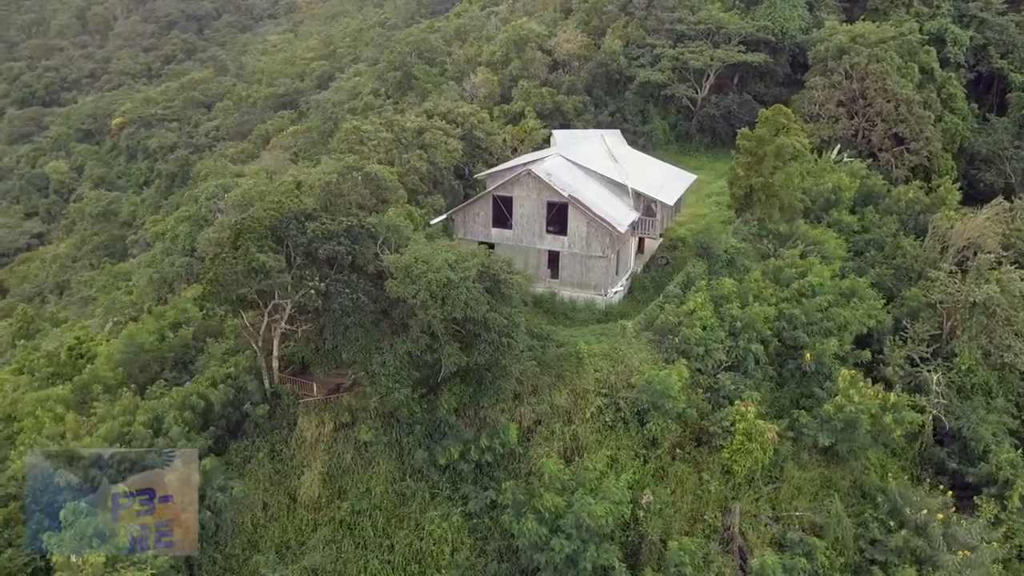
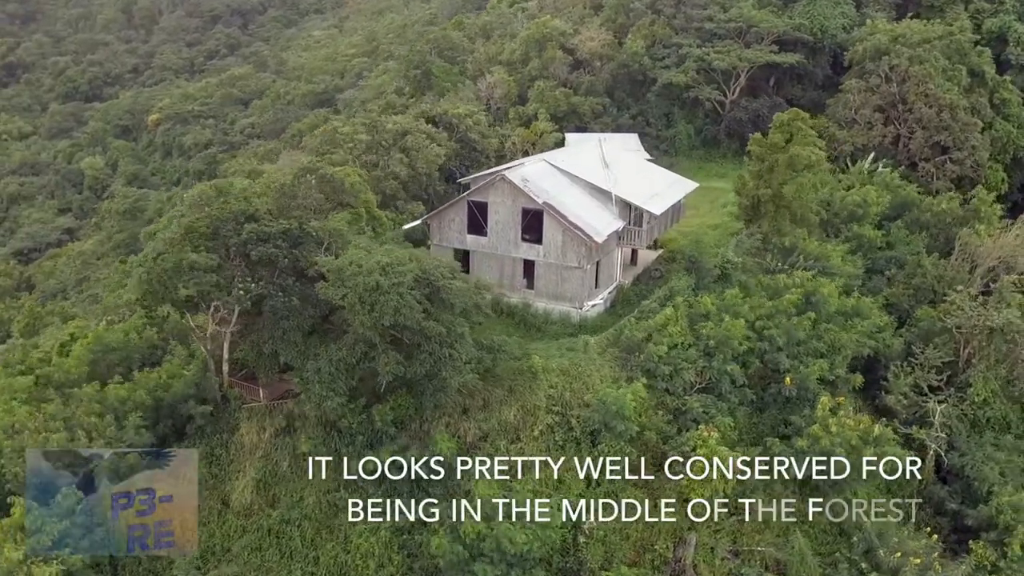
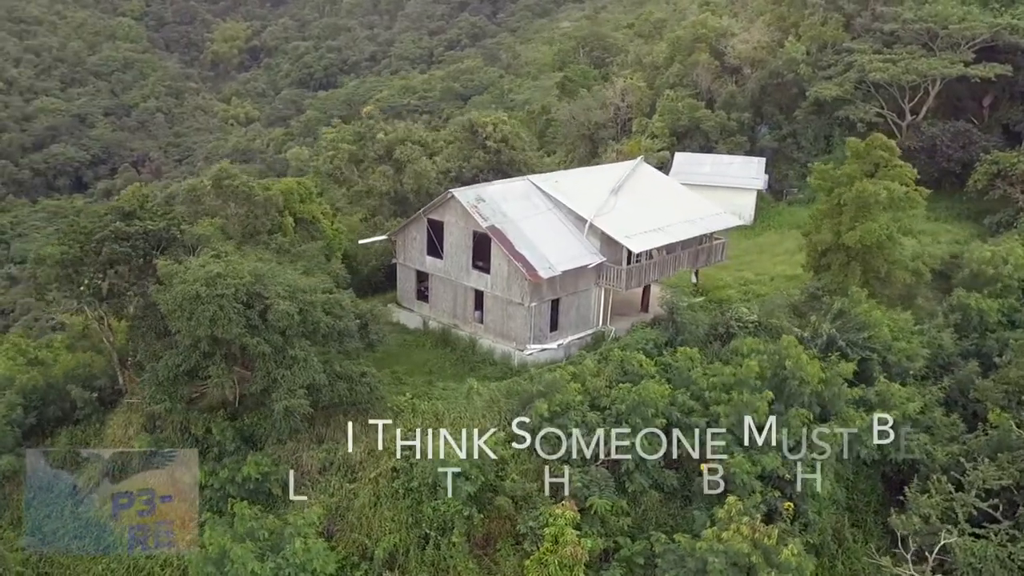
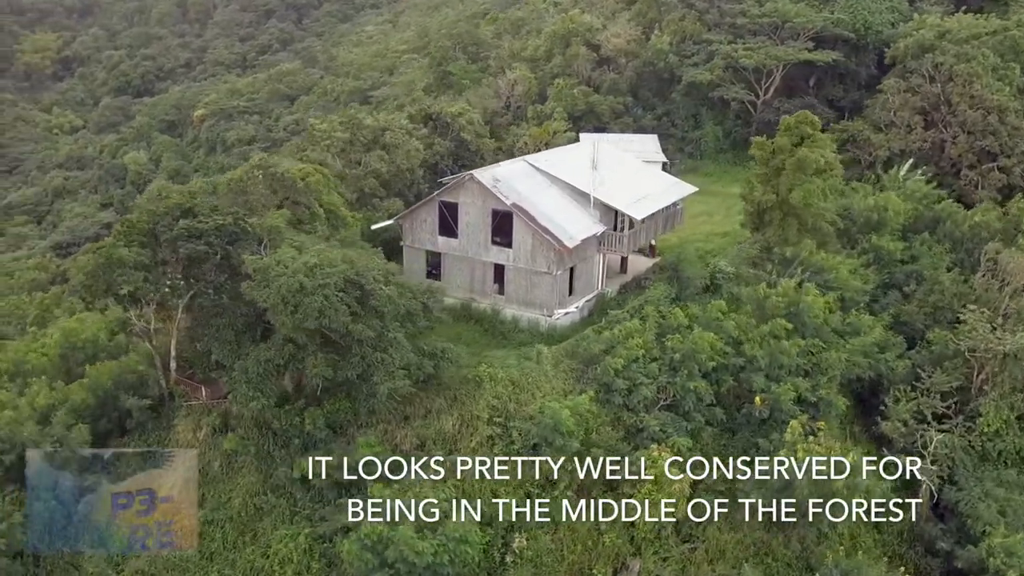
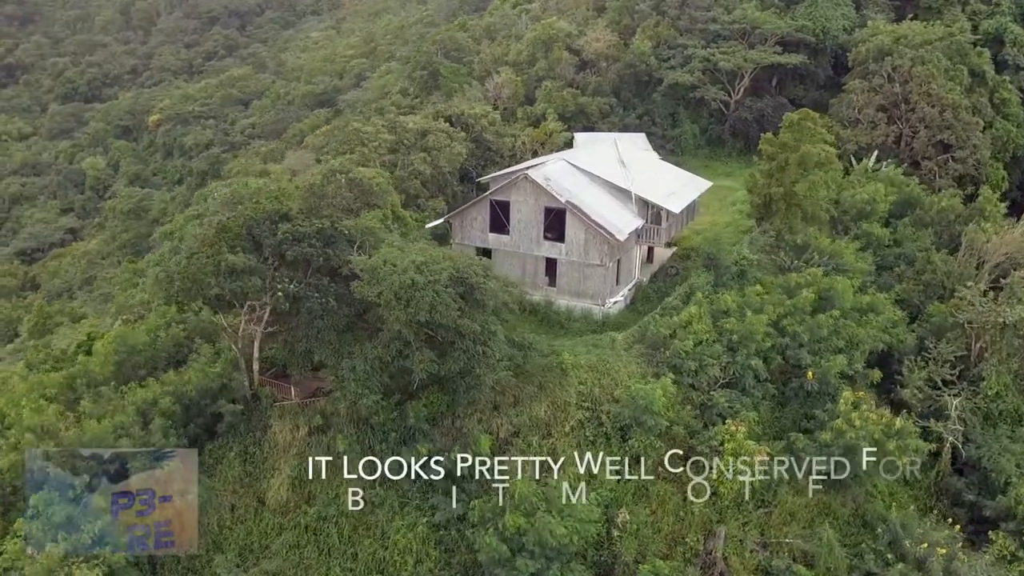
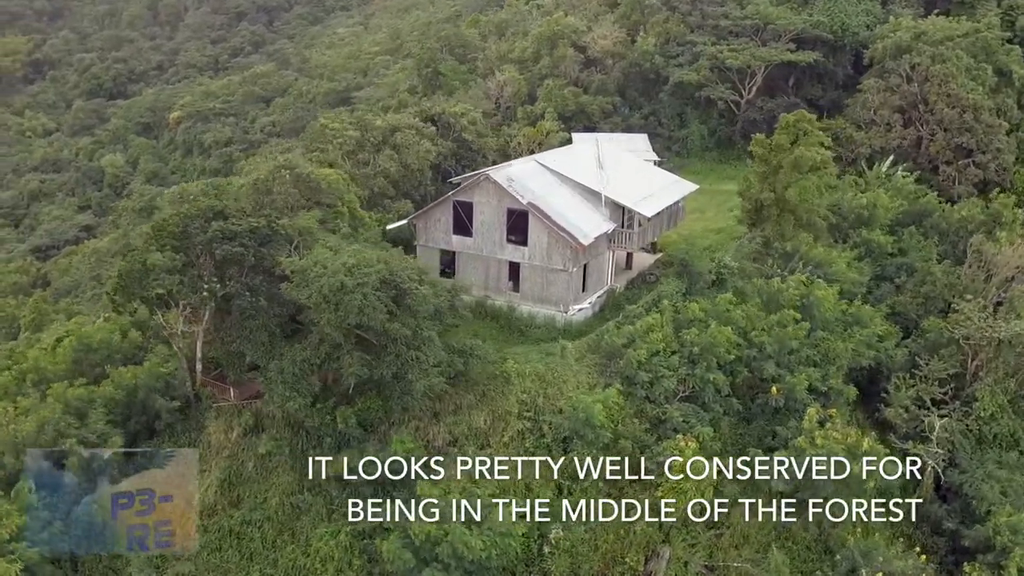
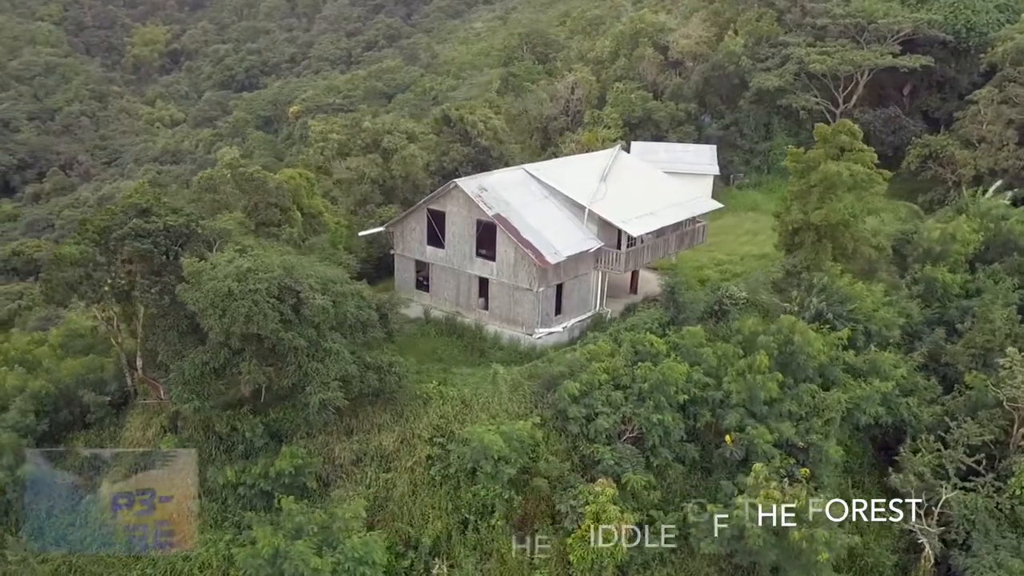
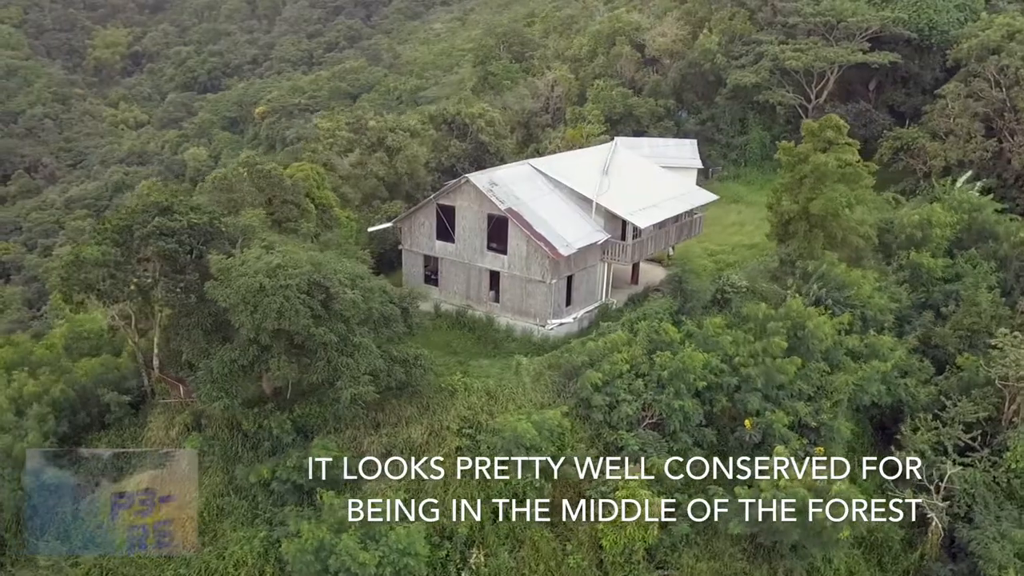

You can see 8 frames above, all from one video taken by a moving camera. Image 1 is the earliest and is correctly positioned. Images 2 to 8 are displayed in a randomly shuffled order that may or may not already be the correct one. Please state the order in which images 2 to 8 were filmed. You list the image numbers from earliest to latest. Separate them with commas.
5, 2, 6, 4, 8, 7, 3
